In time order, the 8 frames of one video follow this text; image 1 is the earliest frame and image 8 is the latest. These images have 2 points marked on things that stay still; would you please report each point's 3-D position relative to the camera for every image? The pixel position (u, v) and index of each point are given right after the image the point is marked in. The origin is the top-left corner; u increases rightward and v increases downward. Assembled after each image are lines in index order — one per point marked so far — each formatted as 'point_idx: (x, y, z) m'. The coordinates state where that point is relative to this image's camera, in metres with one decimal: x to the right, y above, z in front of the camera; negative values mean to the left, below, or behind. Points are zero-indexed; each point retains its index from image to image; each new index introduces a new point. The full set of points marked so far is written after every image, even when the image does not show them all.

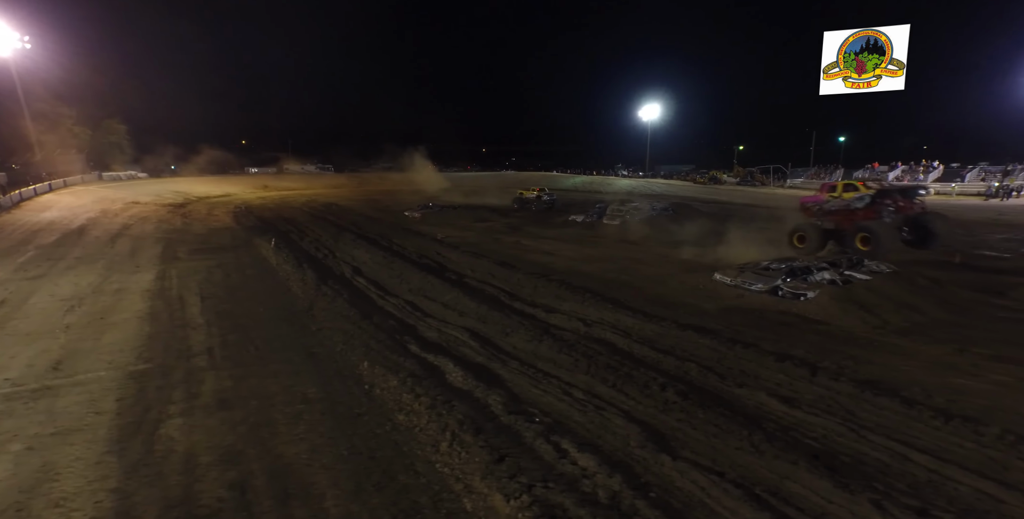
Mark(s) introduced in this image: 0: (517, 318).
0: (+0.1, -1.1, +7.9) m
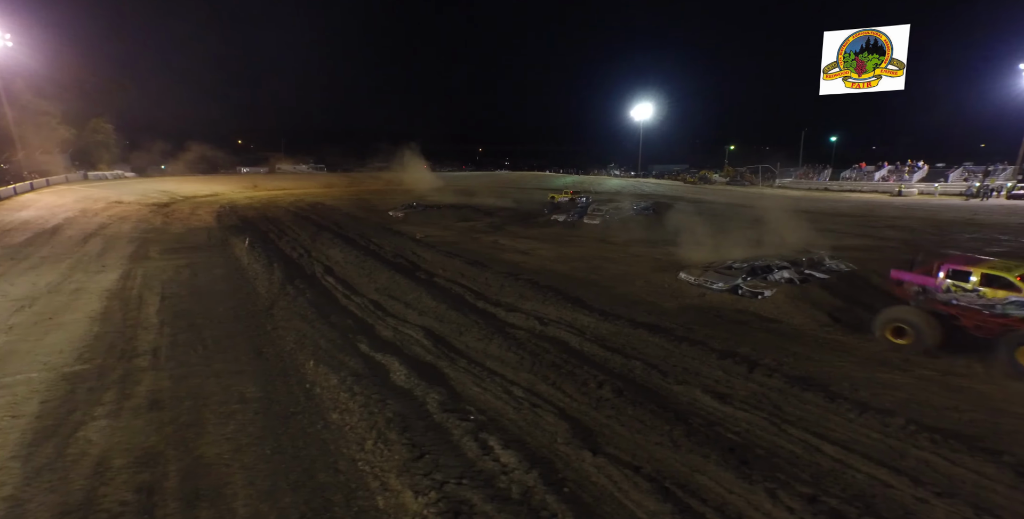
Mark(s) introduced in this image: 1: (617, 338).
0: (-0.7, -1.1, +7.9) m
1: (+1.6, -1.2, +6.7) m
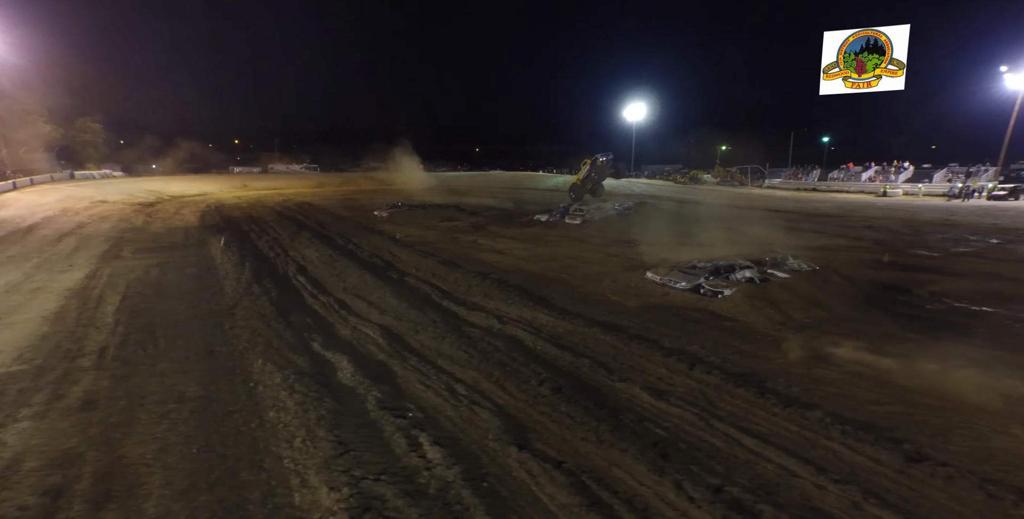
0: (-1.4, -1.0, +8.0) m
1: (+0.9, -1.2, +6.8) m
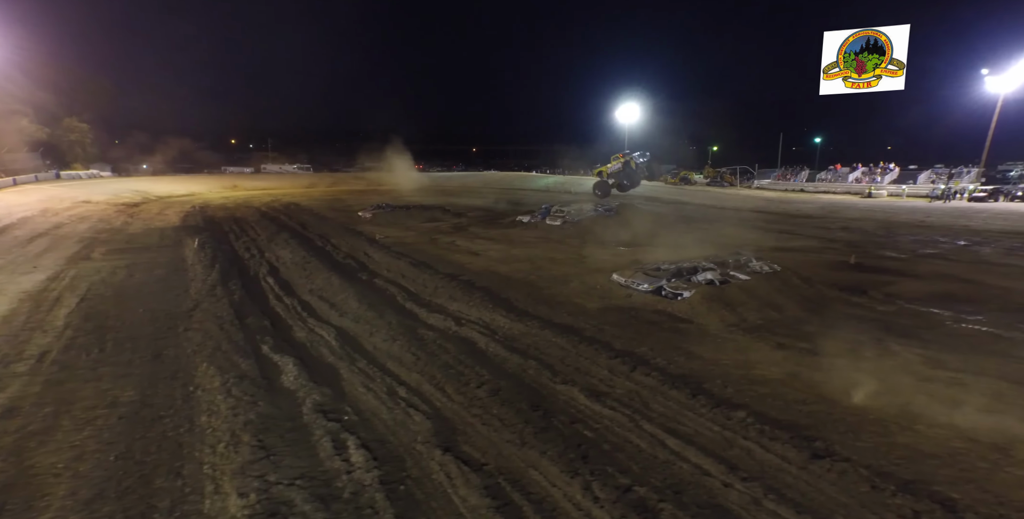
0: (-2.1, -1.1, +8.0) m
1: (+0.2, -1.2, +6.9) m
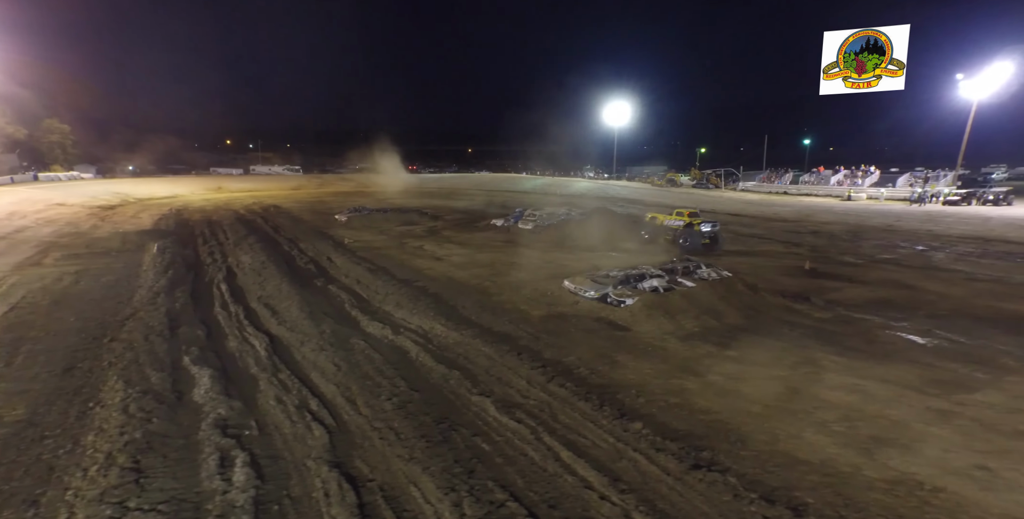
0: (-3.2, -1.2, +7.8) m
1: (-0.8, -1.3, +6.9) m
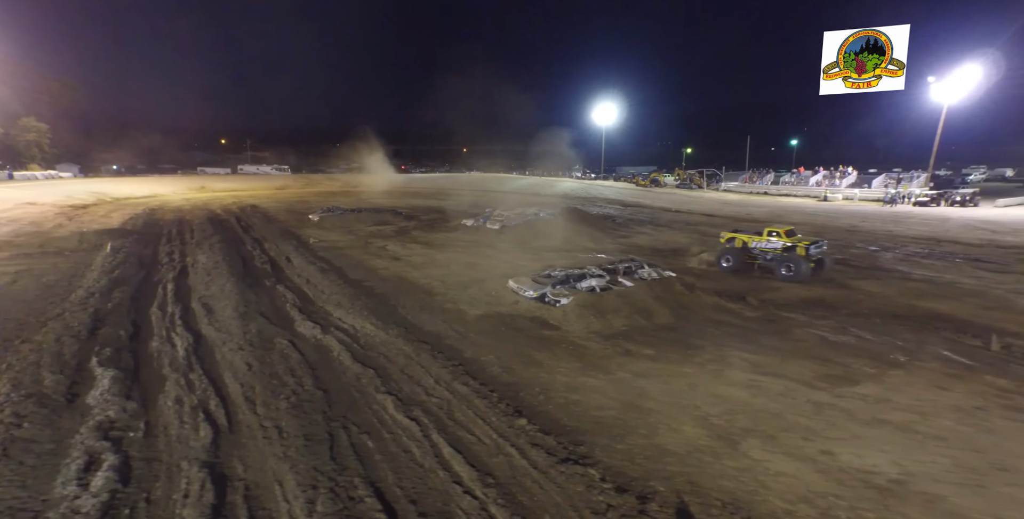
0: (-4.4, -1.2, +7.7) m
1: (-2.0, -1.3, +6.9) m
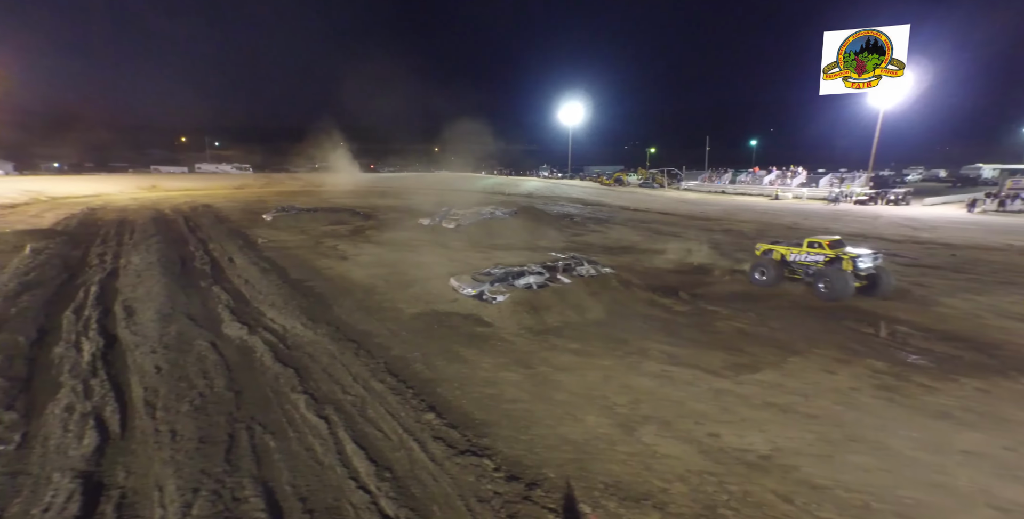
0: (-5.5, -1.2, +7.4) m
1: (-3.1, -1.3, +6.7) m
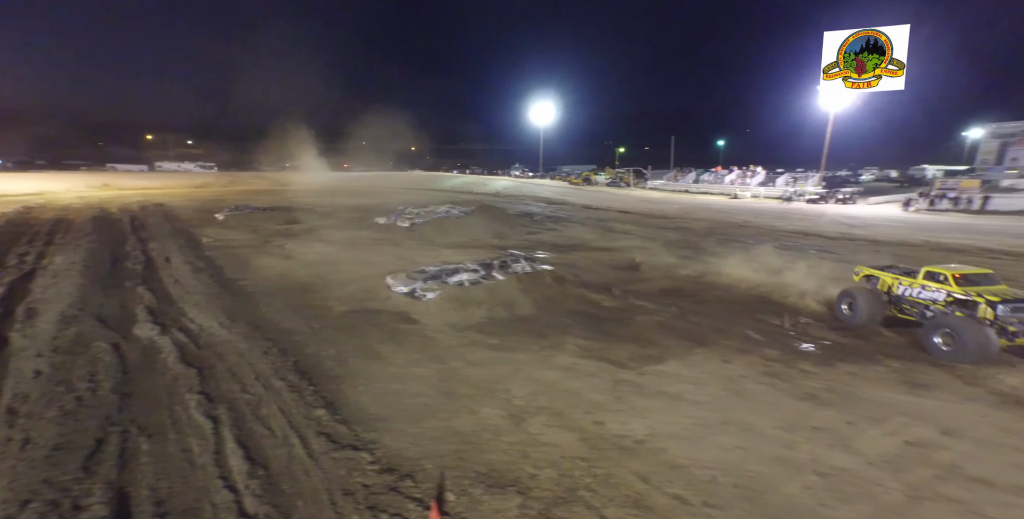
0: (-6.8, -1.2, +7.0) m
1: (-4.2, -1.3, +6.5) m
